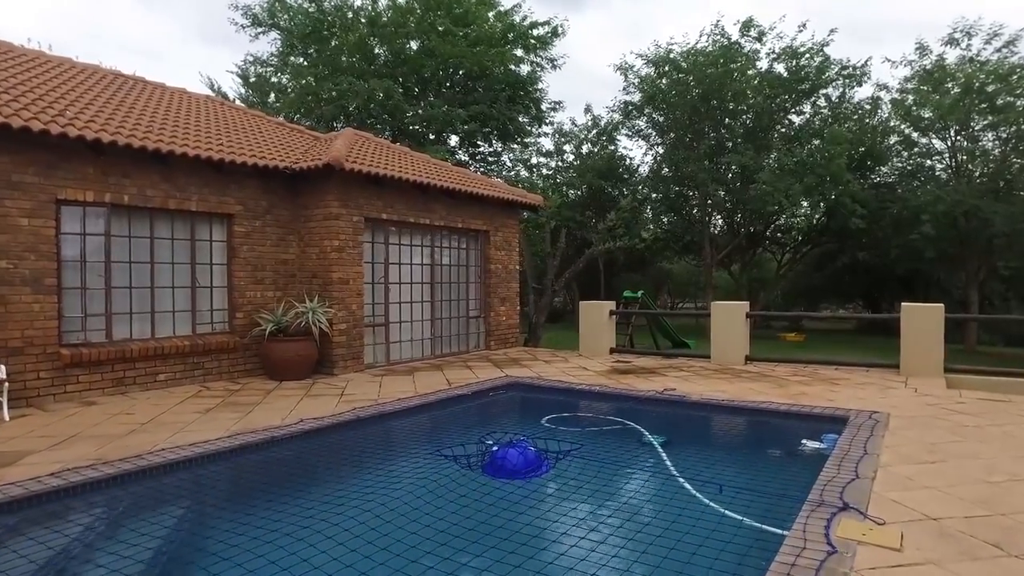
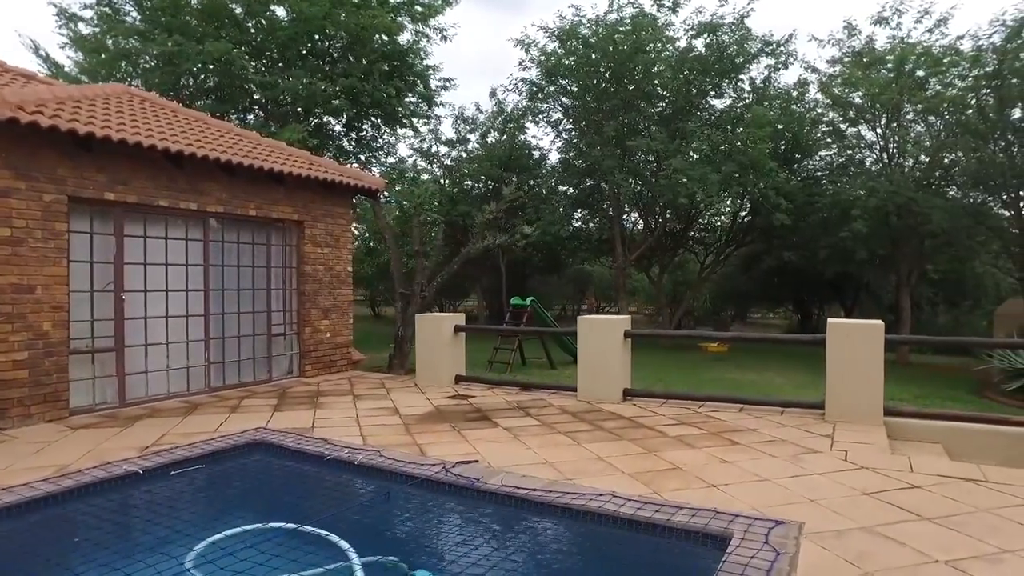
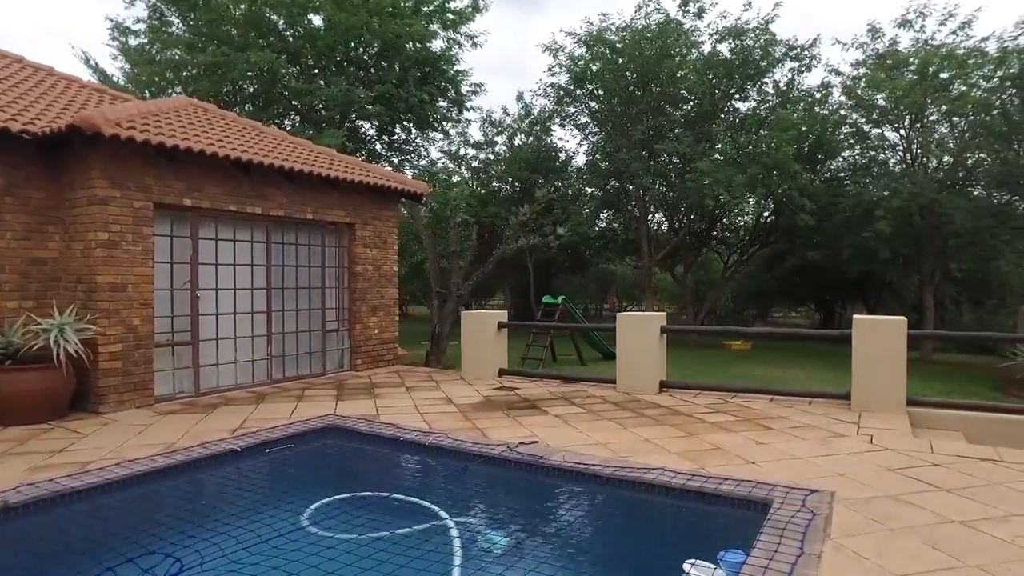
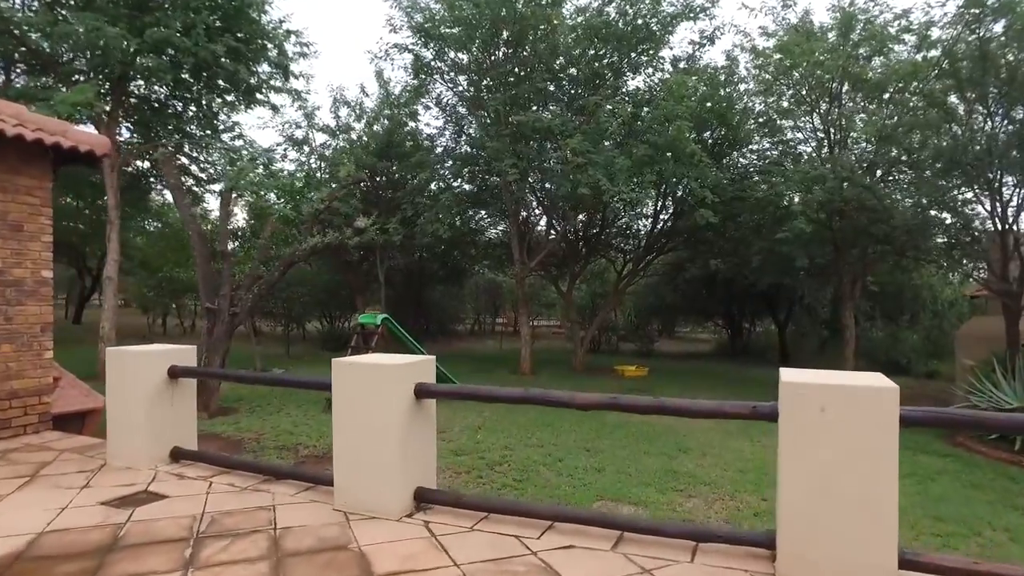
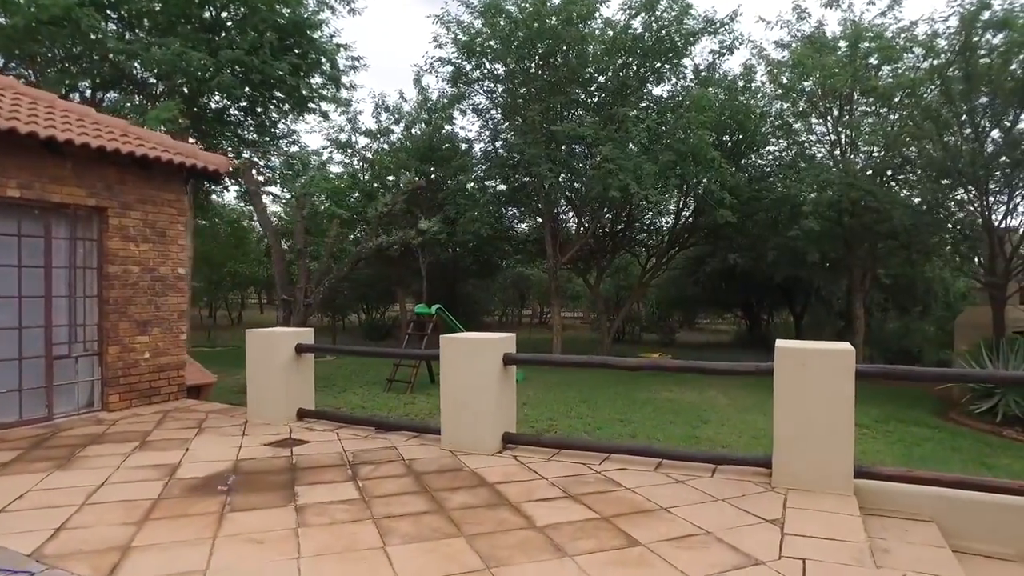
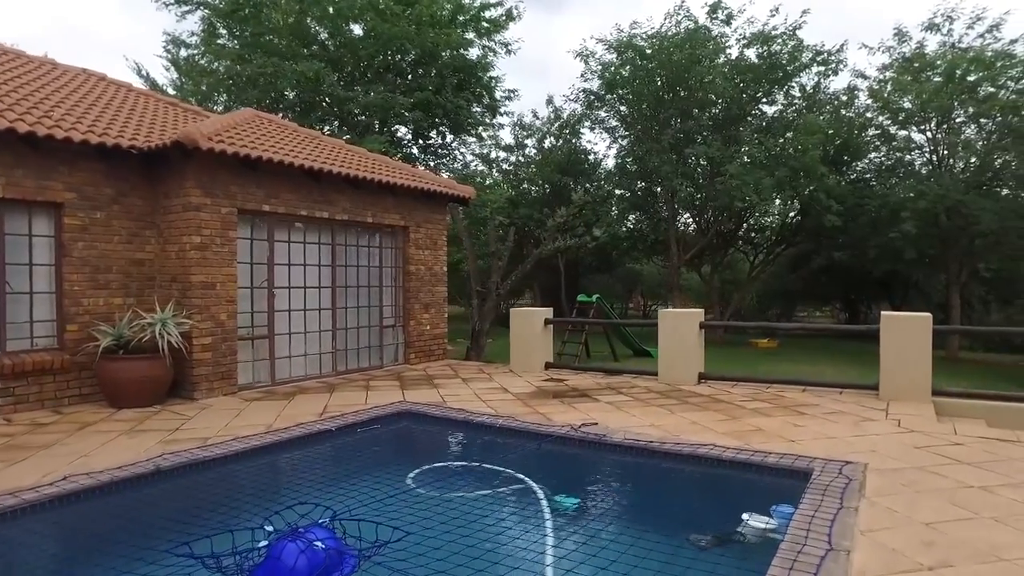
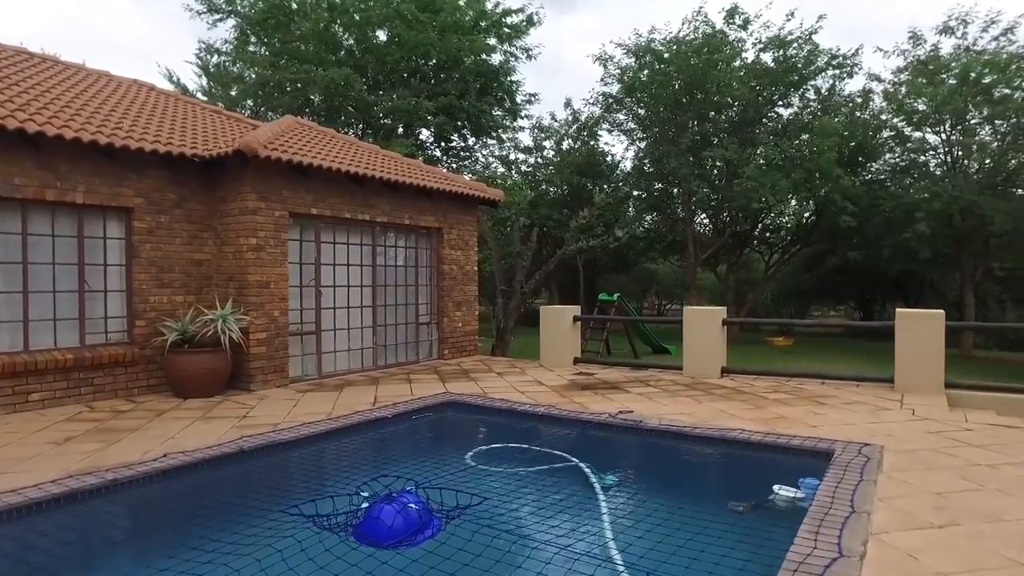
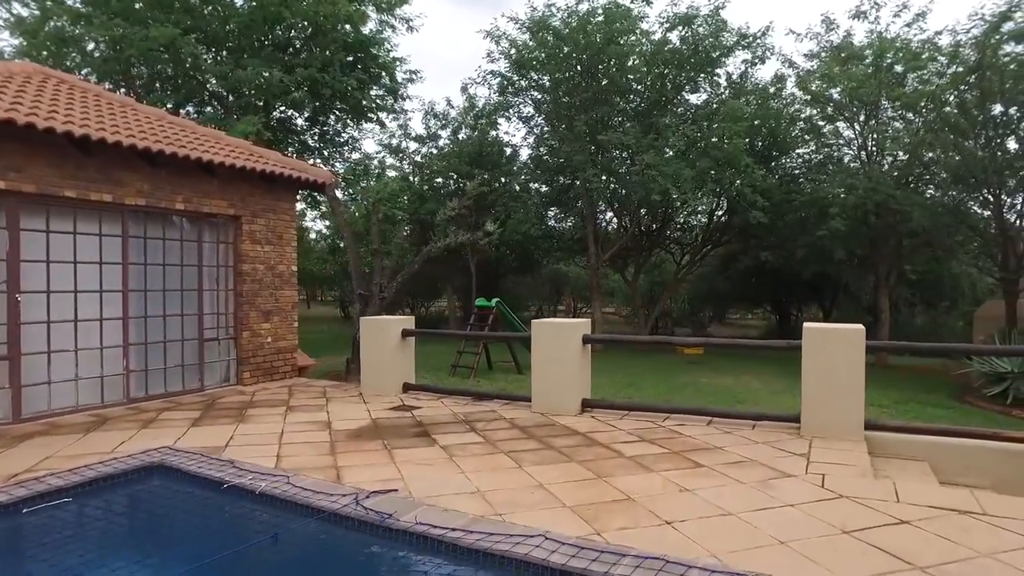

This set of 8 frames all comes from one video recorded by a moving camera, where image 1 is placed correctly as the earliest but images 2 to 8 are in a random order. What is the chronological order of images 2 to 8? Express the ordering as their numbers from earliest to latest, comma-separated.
7, 6, 3, 2, 8, 5, 4
